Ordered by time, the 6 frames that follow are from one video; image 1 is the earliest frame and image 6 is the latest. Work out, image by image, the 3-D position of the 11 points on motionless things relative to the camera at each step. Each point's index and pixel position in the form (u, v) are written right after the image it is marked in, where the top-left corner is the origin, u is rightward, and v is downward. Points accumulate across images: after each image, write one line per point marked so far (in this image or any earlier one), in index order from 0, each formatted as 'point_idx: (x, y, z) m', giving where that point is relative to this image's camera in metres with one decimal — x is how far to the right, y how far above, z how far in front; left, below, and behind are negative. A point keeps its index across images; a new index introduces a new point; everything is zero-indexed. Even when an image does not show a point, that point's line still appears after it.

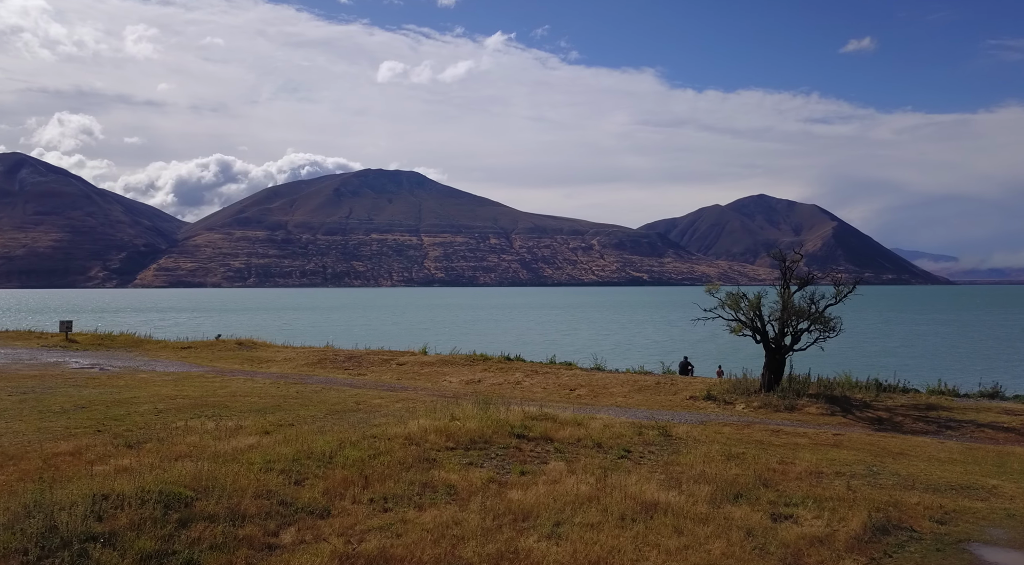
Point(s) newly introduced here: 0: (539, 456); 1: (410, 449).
0: (+0.6, -3.5, +17.9) m
1: (-2.0, -3.2, +17.1) m
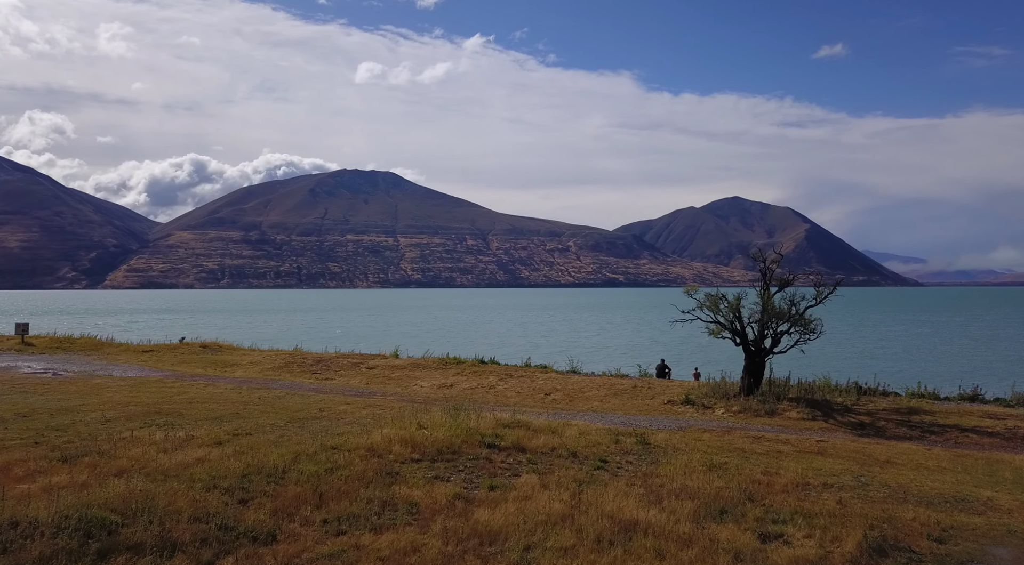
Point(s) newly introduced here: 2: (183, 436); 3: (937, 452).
0: (0.0, -3.5, +16.8) m
1: (-2.5, -3.2, +15.9) m
2: (-7.2, -3.4, +19.4) m
3: (+9.5, -3.8, +19.6) m
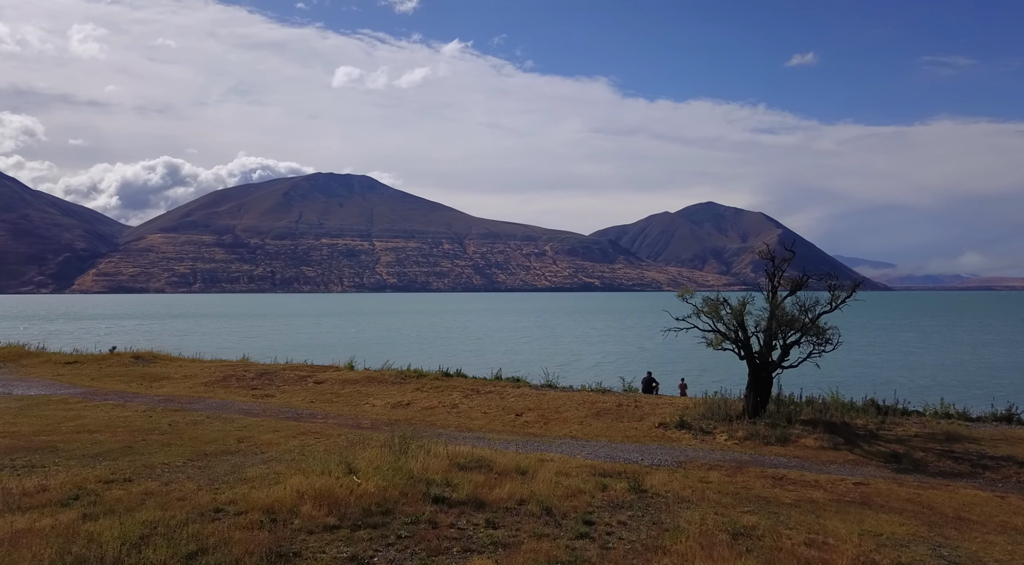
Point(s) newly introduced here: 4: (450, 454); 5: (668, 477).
0: (-0.7, -3.5, +12.2) m
1: (-3.2, -3.2, +11.3) m
2: (-8.0, -3.4, +14.6) m
3: (+8.7, -3.8, +15.3) m
4: (-1.3, -3.6, +18.5) m
5: (+3.0, -3.8, +17.2) m
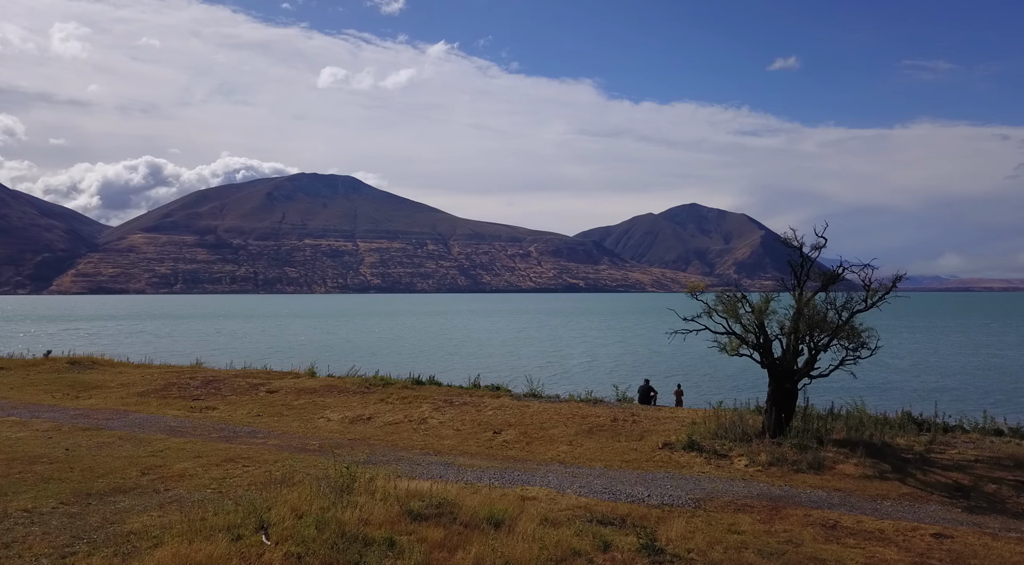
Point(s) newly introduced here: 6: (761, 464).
0: (-1.1, -3.4, +8.0) m
1: (-3.5, -3.1, +7.1) m
2: (-8.4, -3.2, +10.3) m
3: (+8.3, -3.7, +11.3) m
4: (-1.7, -3.4, +14.3) m
5: (+2.6, -3.6, +13.1) m
6: (+5.4, -3.9, +19.2) m
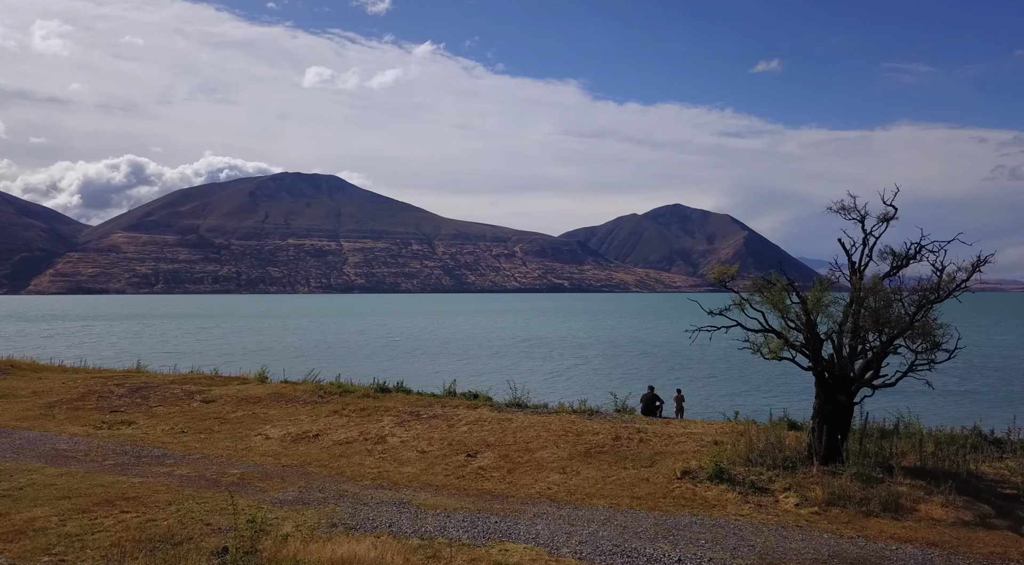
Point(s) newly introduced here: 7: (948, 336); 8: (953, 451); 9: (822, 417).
0: (-1.3, -3.0, +3.3) m
1: (-3.7, -2.7, +2.3) m
2: (-8.6, -2.9, +5.4) m
3: (+8.0, -3.4, +6.7) m
4: (-2.0, -3.1, +9.5) m
5: (+2.3, -3.3, +8.4) m
6: (+5.0, -3.6, +14.5) m
7: (+8.2, -1.0, +16.6) m
8: (+8.5, -3.3, +17.0) m
9: (+5.8, -2.5, +16.5) m
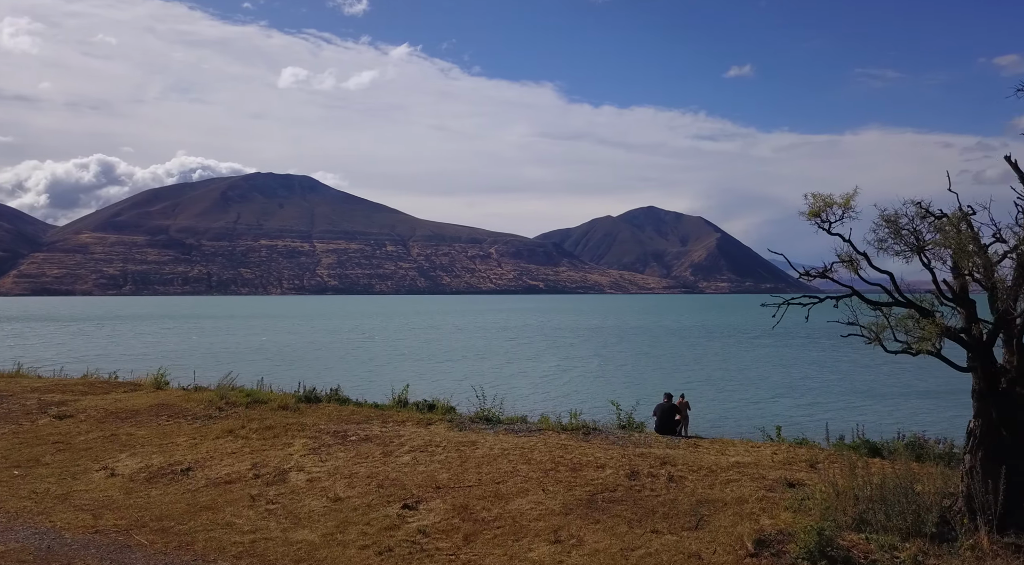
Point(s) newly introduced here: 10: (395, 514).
0: (-1.4, -2.4, -3.6) m
1: (-3.8, -2.1, -4.7) m
2: (-8.7, -2.2, -1.7) m
3: (+7.9, -2.7, 0.0) m
4: (-2.3, -2.4, +2.5) m
5: (+2.1, -2.6, +1.5) m
6: (+4.6, -3.0, +7.8) m
7: (+7.8, -0.4, +10.0) m
8: (+8.0, -2.7, +10.4) m
9: (+5.3, -1.9, +9.8) m
10: (-1.5, -3.1, +11.9) m
